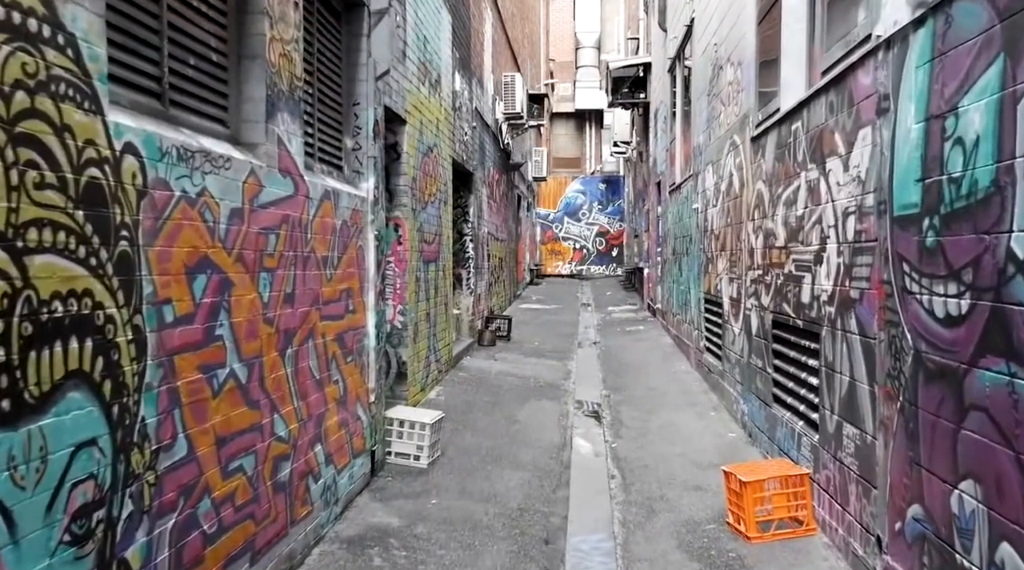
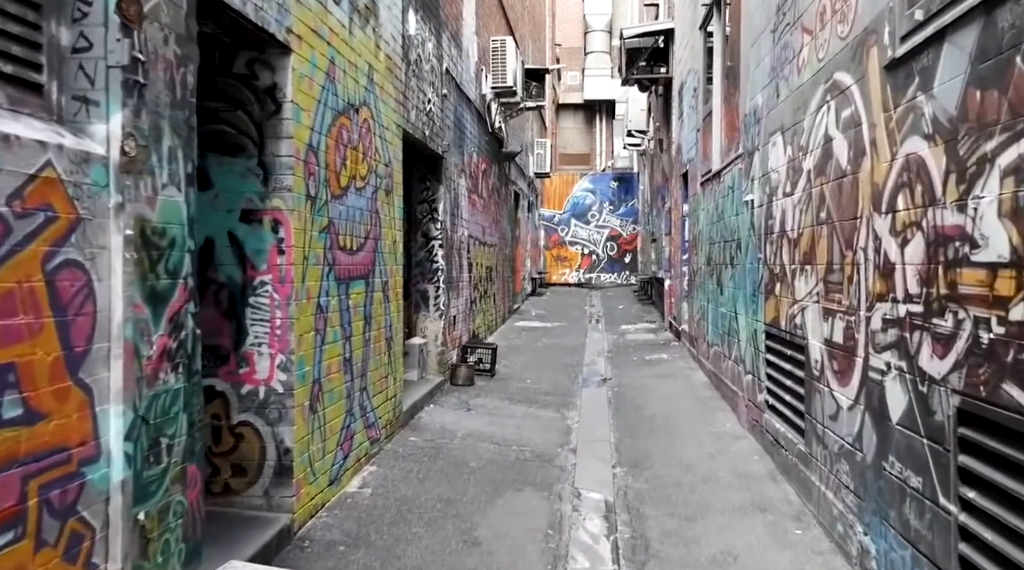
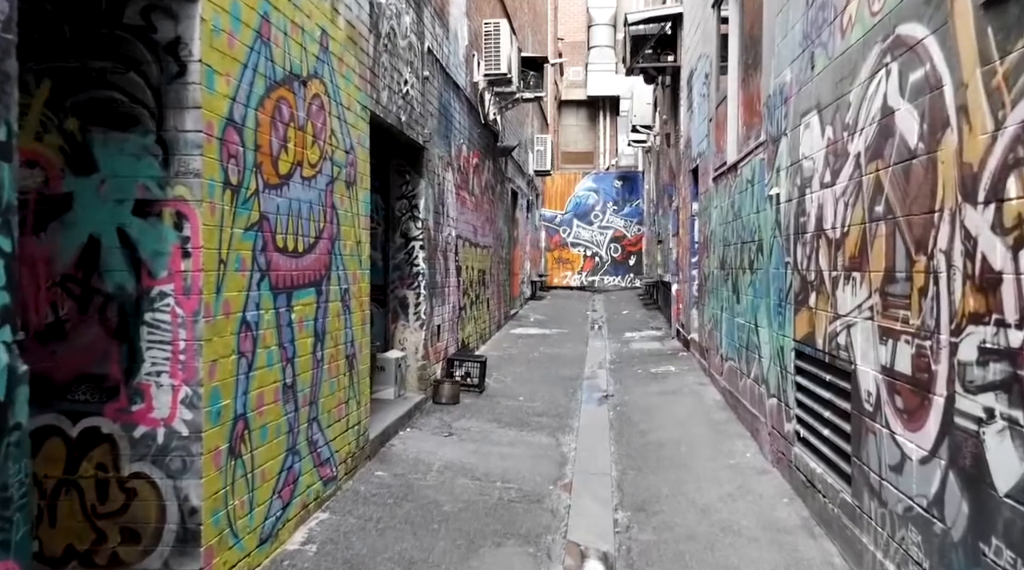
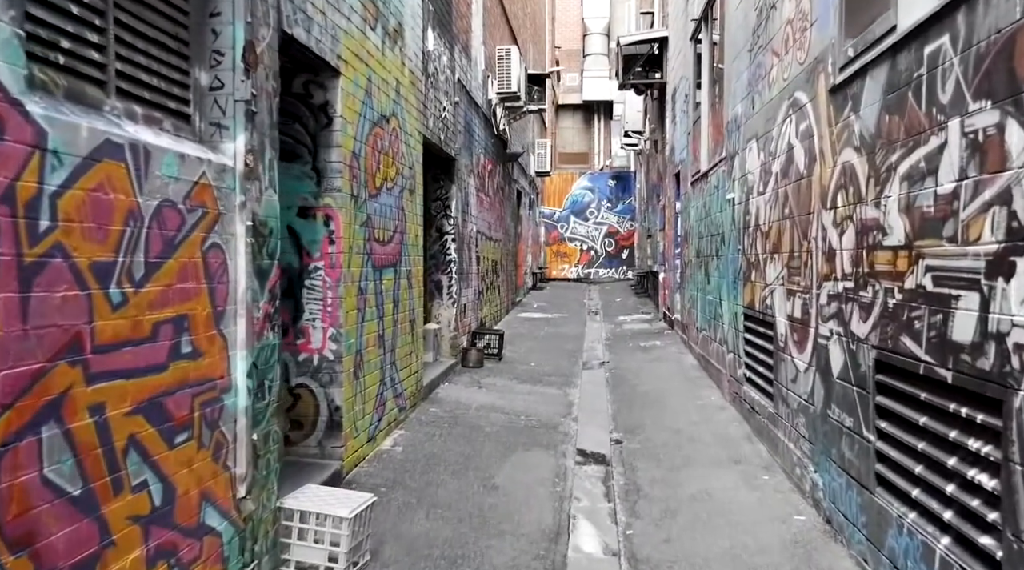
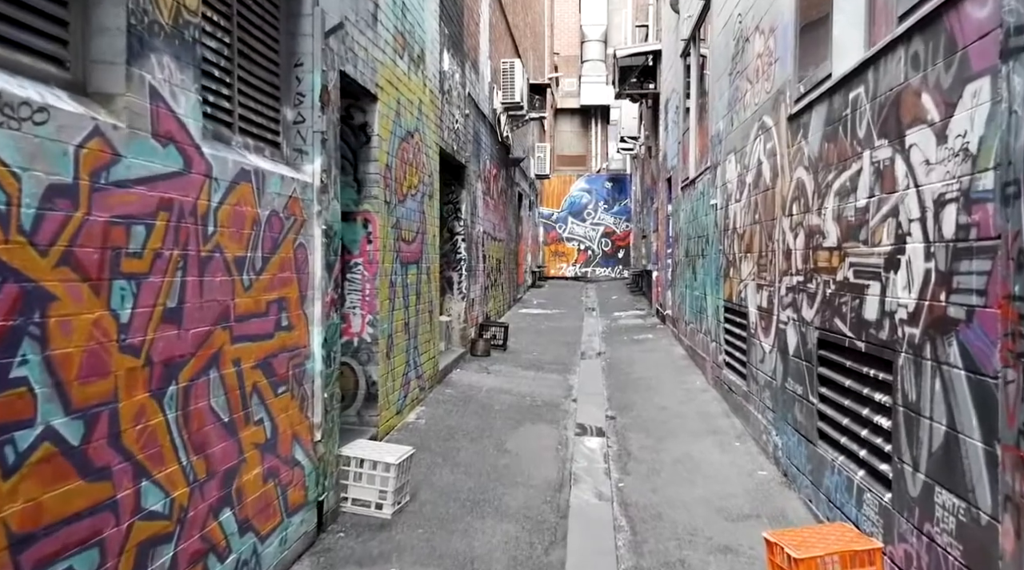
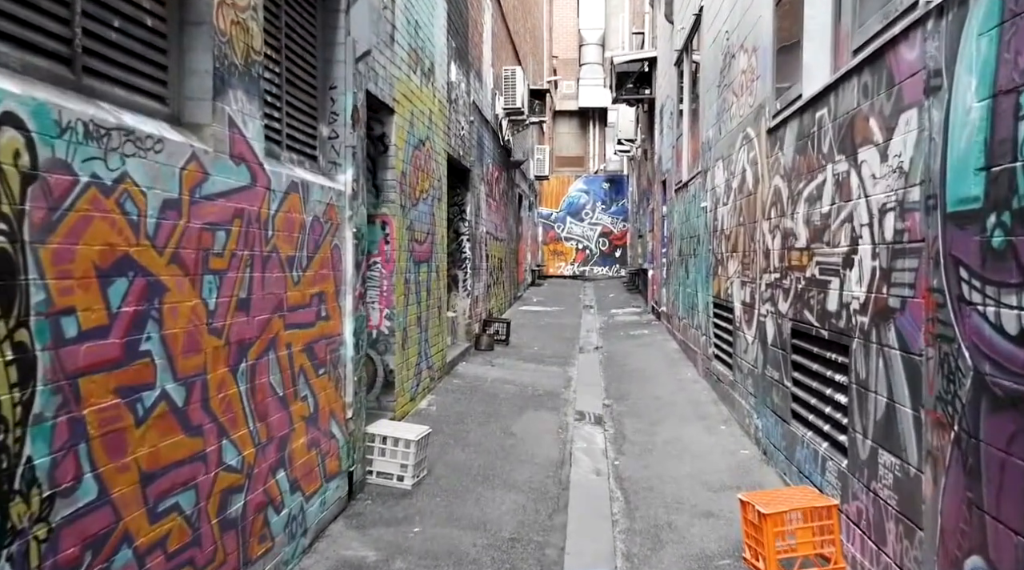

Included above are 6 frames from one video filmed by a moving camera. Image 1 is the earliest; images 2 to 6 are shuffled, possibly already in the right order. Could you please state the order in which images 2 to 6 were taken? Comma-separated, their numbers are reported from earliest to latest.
6, 5, 4, 2, 3
